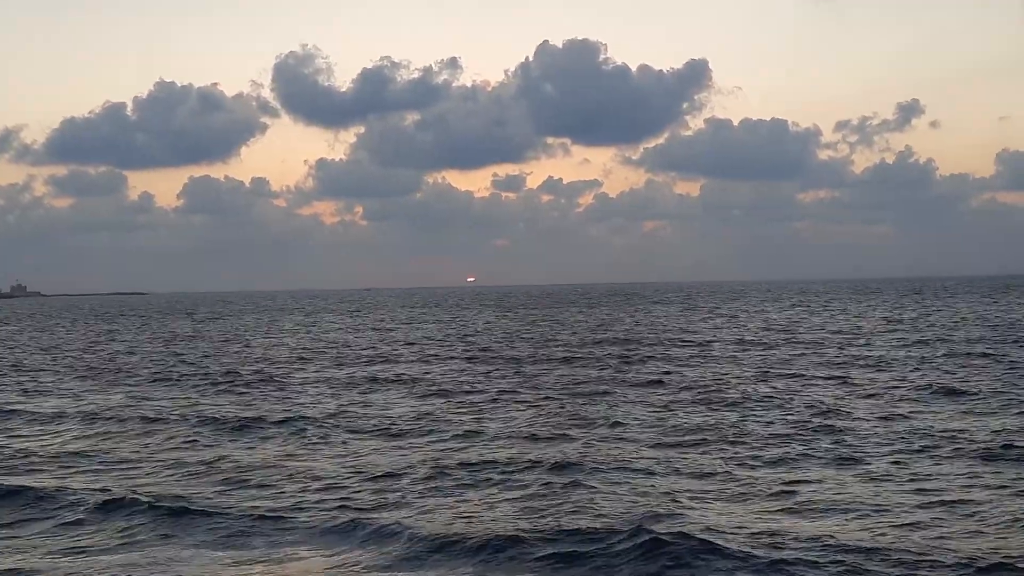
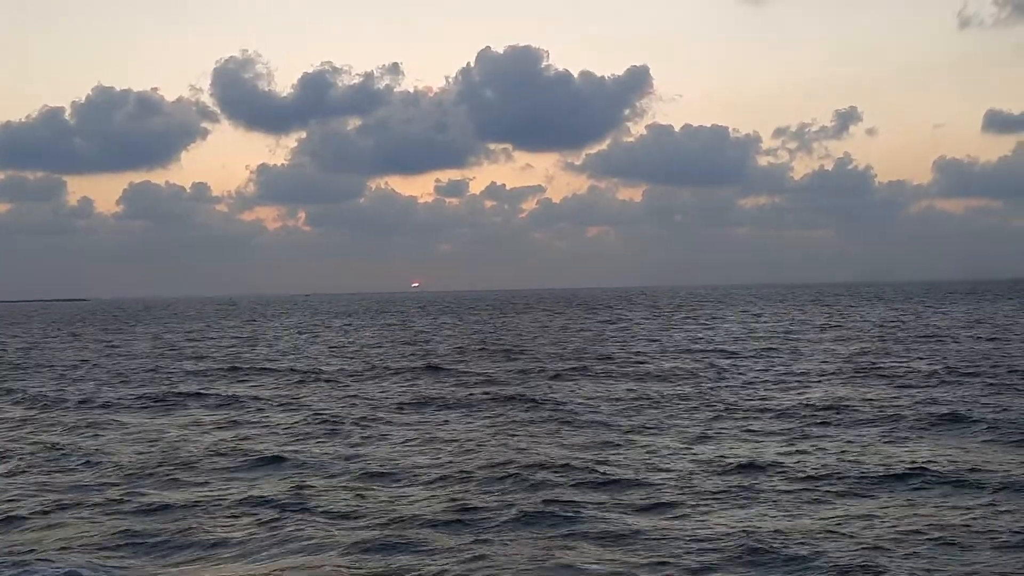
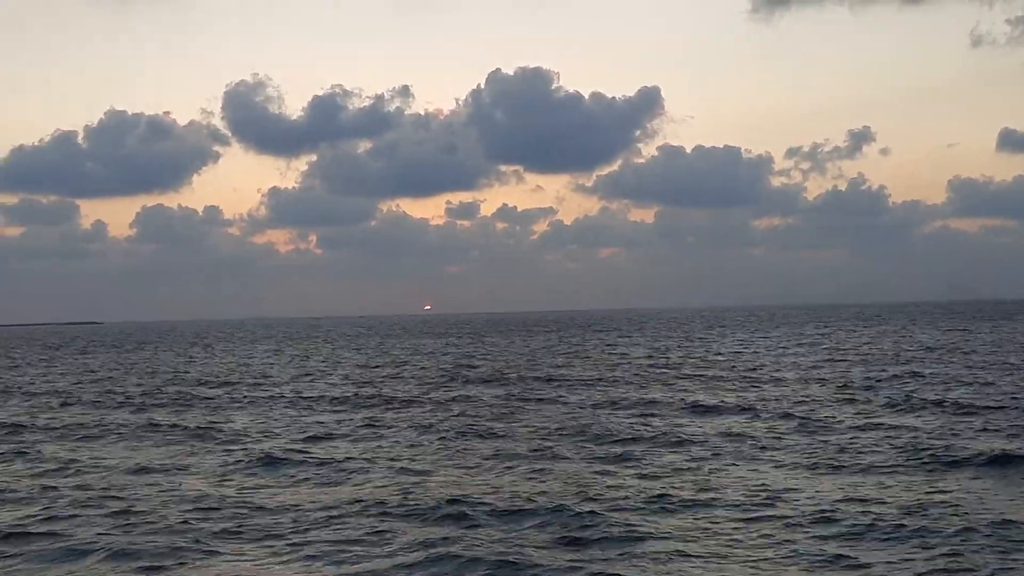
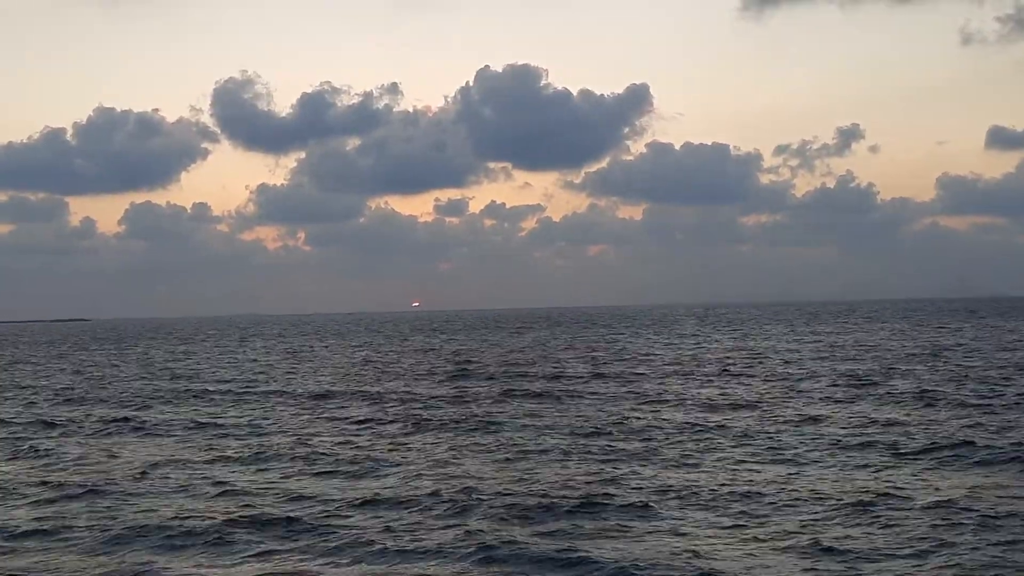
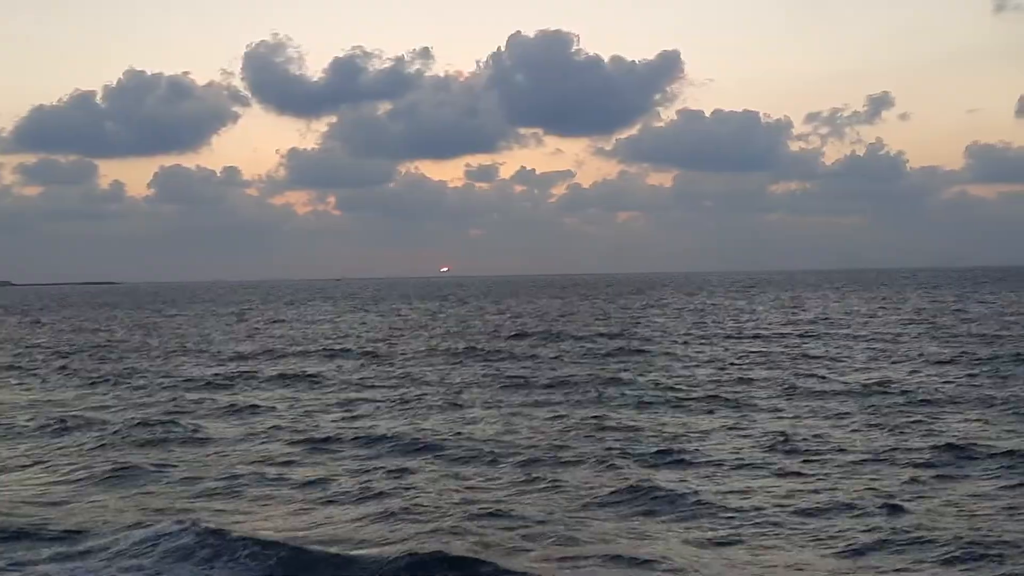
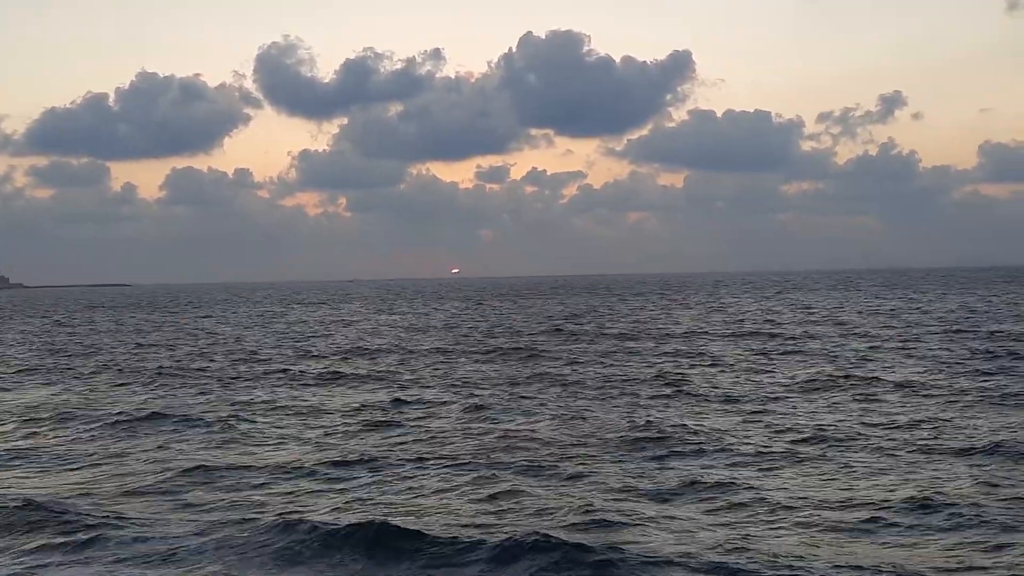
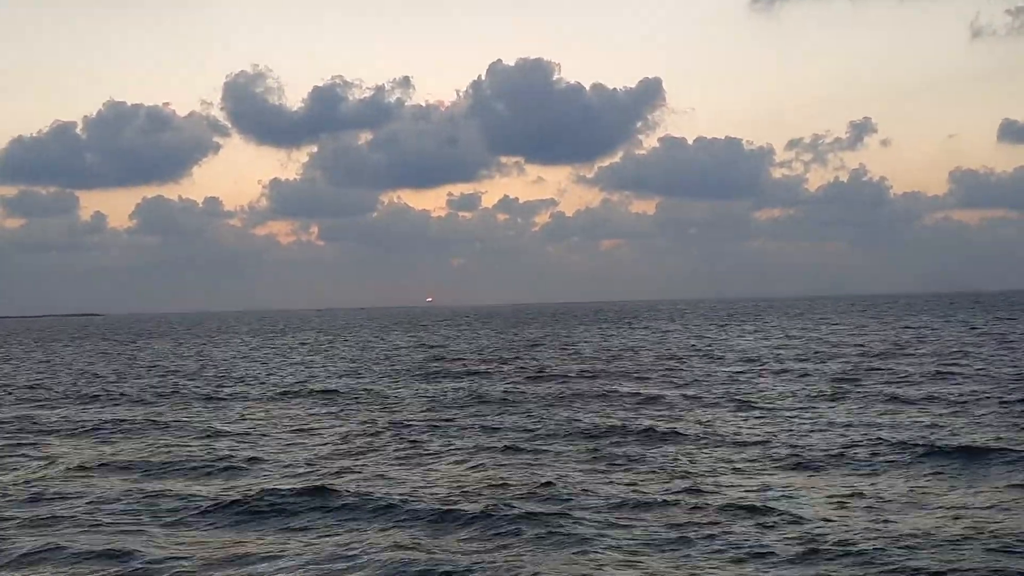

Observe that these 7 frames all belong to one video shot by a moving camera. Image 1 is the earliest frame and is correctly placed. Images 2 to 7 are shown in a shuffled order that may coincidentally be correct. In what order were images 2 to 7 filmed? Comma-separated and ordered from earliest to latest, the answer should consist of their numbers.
6, 5, 2, 4, 3, 7
